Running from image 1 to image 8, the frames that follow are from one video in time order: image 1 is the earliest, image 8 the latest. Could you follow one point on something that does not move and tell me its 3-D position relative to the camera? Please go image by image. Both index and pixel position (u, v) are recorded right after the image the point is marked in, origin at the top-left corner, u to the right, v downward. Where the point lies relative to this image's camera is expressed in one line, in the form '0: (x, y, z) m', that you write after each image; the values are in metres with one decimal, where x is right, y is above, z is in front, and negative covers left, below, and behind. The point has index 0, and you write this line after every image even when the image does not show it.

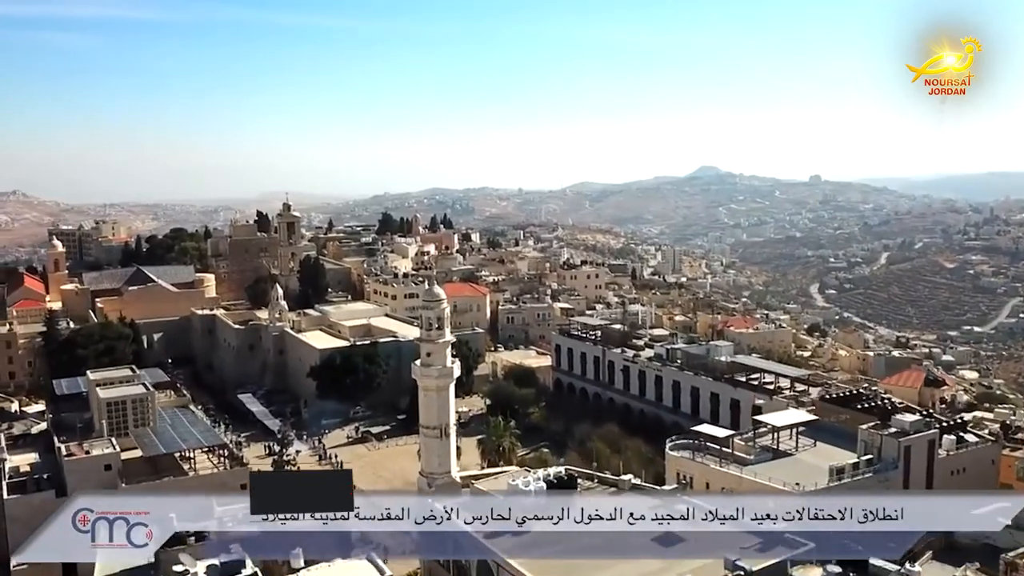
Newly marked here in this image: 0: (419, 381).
0: (-1.9, -2.0, +18.8) m
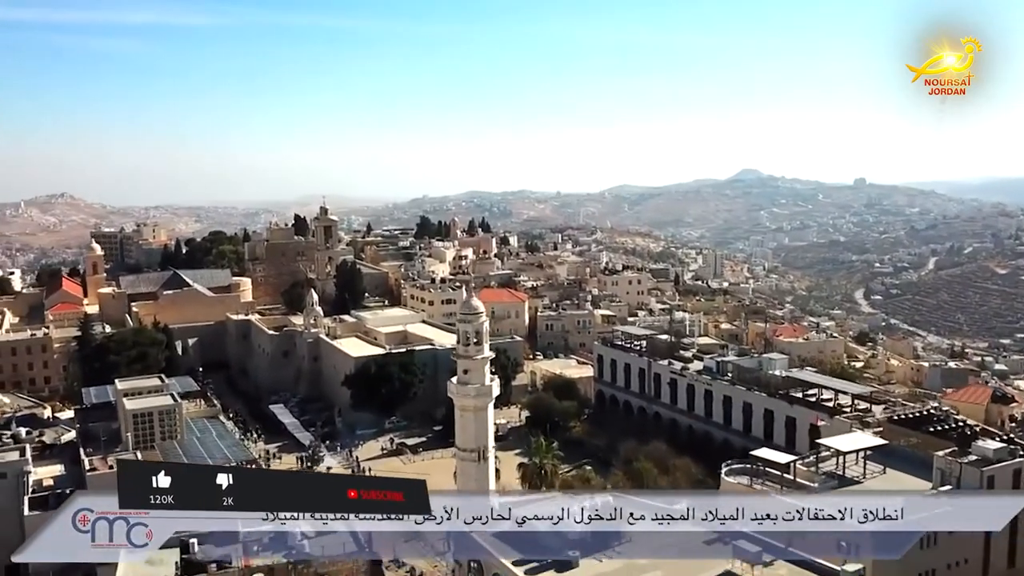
0: (-1.1, -2.2, +17.4) m
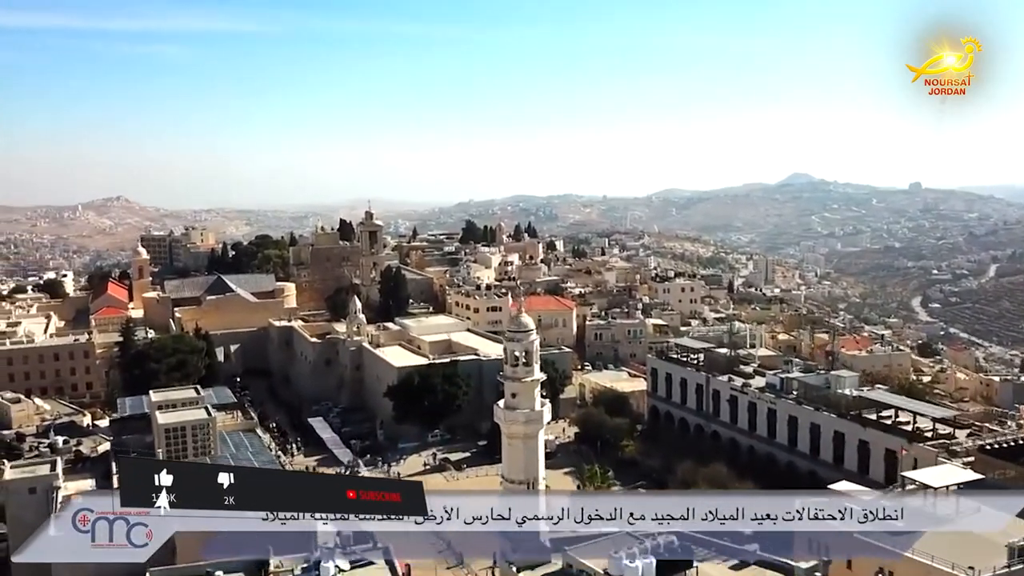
0: (-0.2, -2.5, +15.9) m
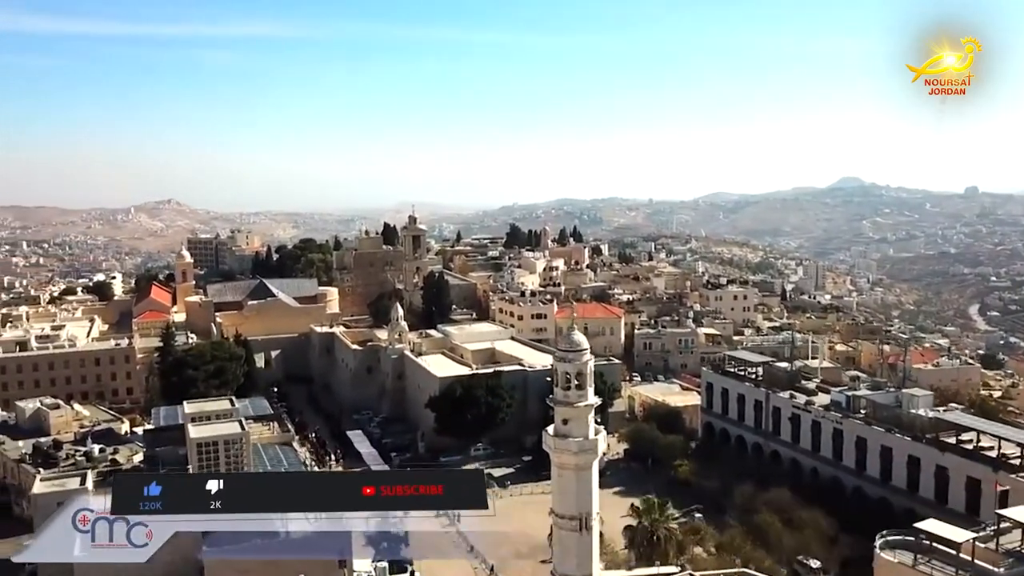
0: (+0.6, -2.7, +14.4) m
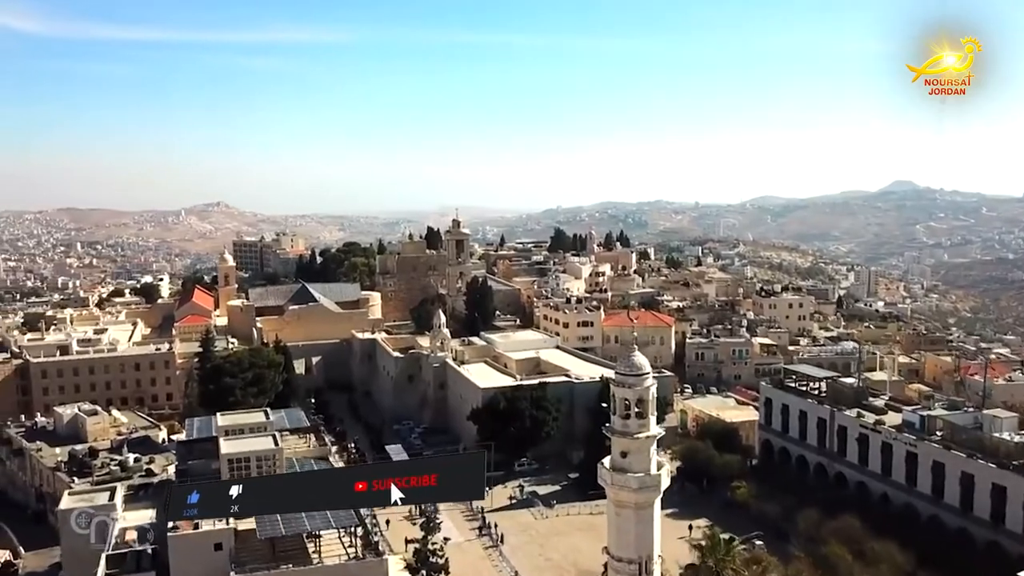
0: (+1.4, -2.9, +12.9) m
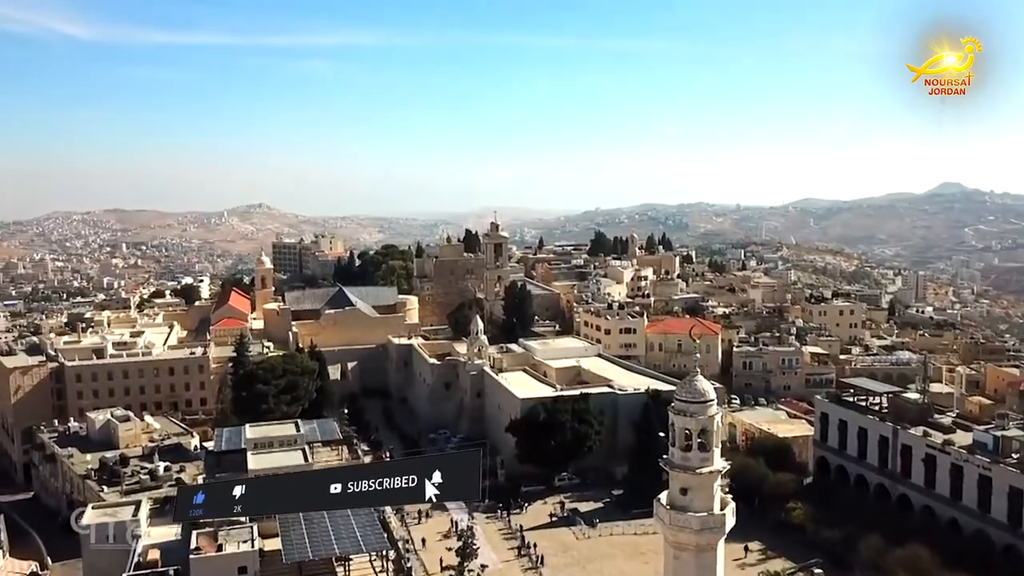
0: (+1.9, -3.1, +11.5) m
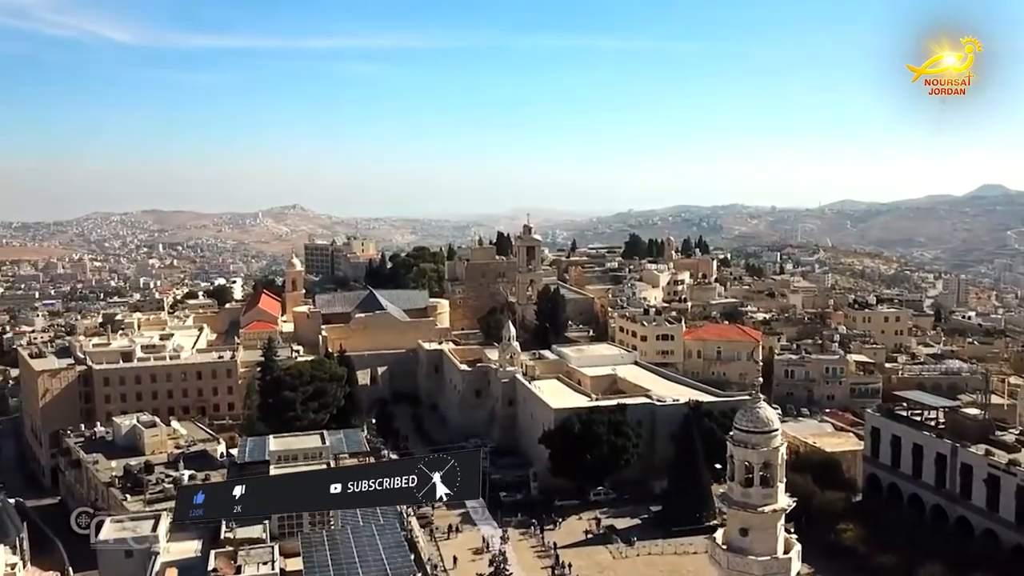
0: (+2.4, -3.3, +10.2) m
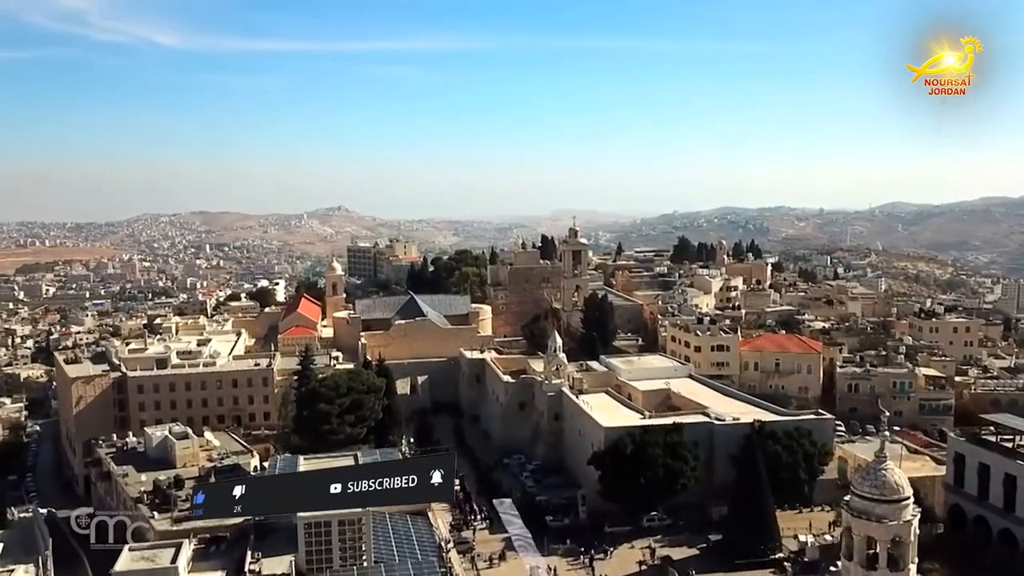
0: (+2.9, -3.5, +8.2) m
